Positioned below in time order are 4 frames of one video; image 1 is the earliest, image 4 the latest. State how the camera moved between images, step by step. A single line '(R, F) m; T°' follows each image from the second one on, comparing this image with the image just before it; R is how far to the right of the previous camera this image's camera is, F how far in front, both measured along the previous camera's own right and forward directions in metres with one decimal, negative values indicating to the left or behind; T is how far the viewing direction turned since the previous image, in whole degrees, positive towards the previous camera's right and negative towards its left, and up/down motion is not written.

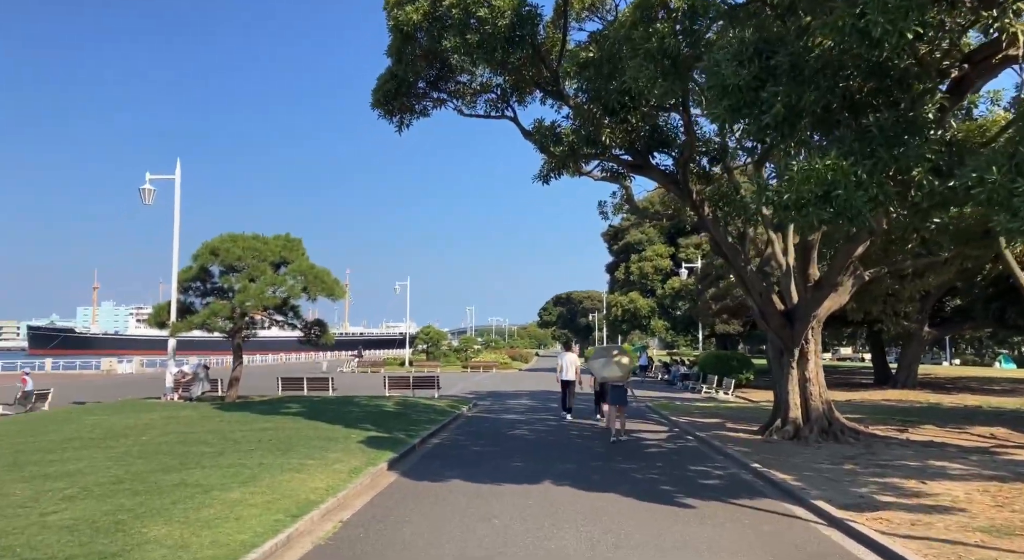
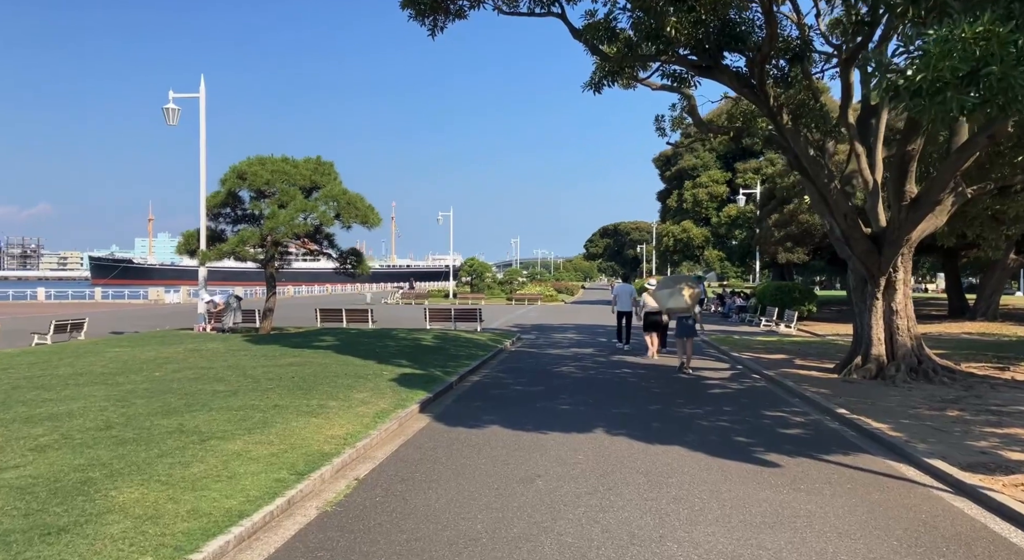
(0.0, +1.5) m; -4°
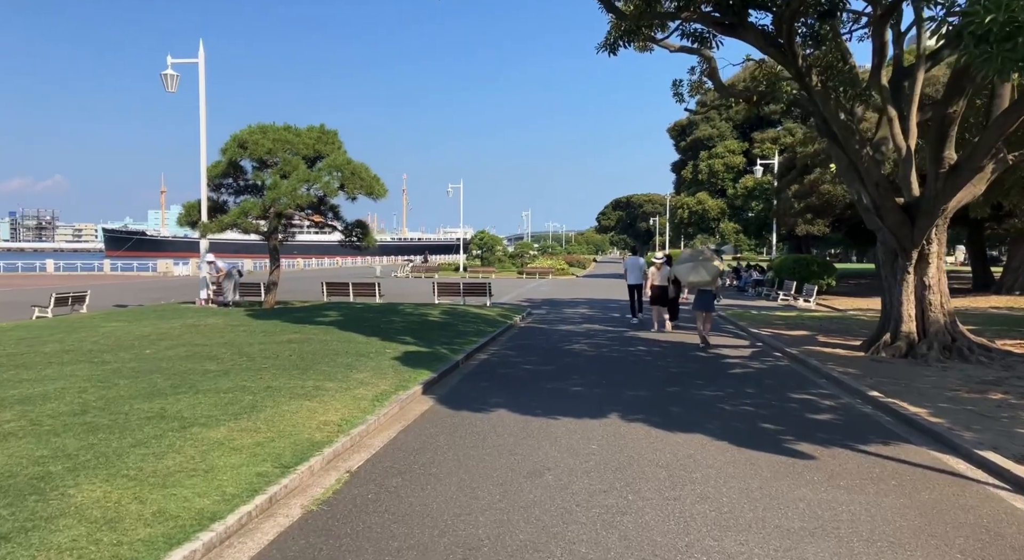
(0.0, +0.7) m; -1°
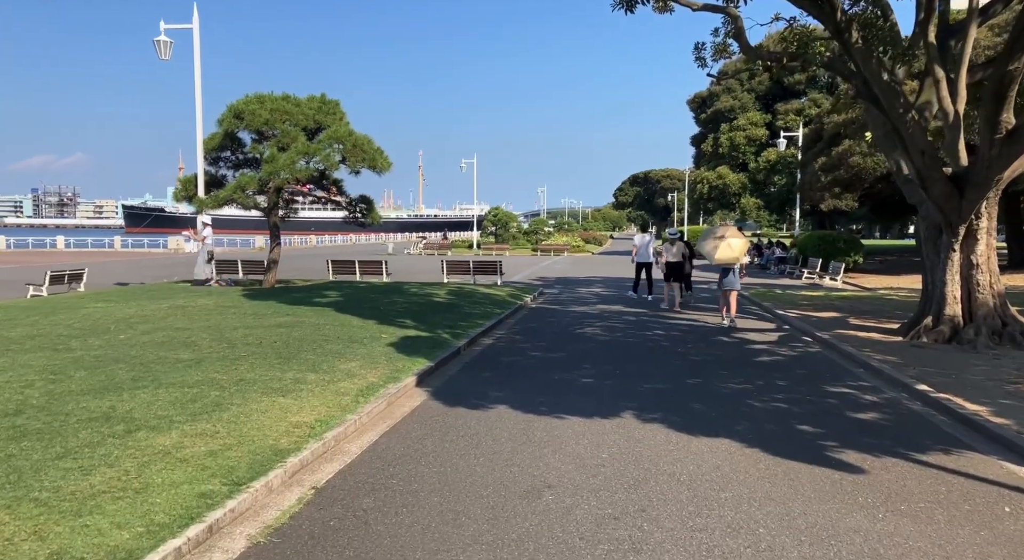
(+0.2, +1.0) m; -1°
